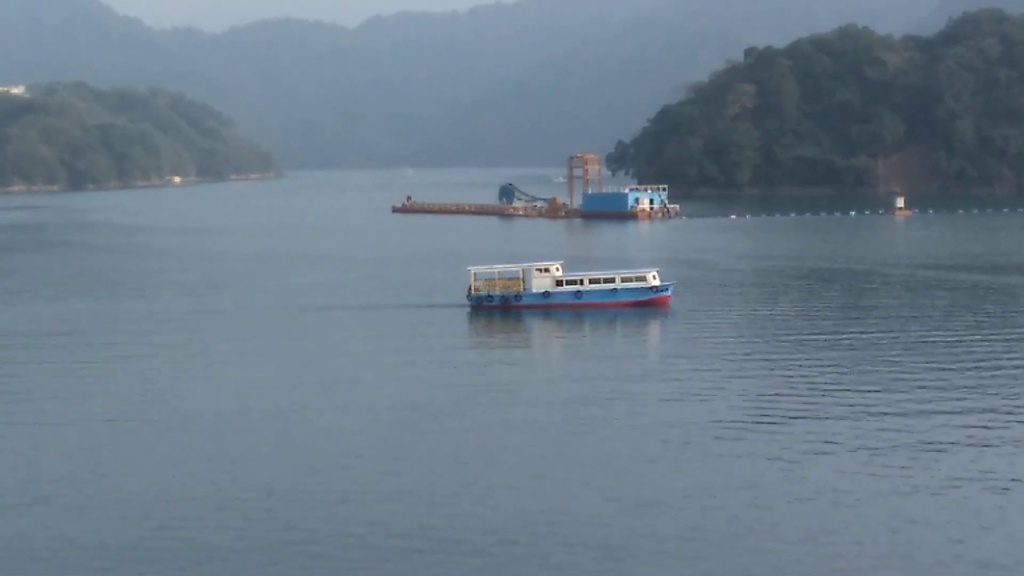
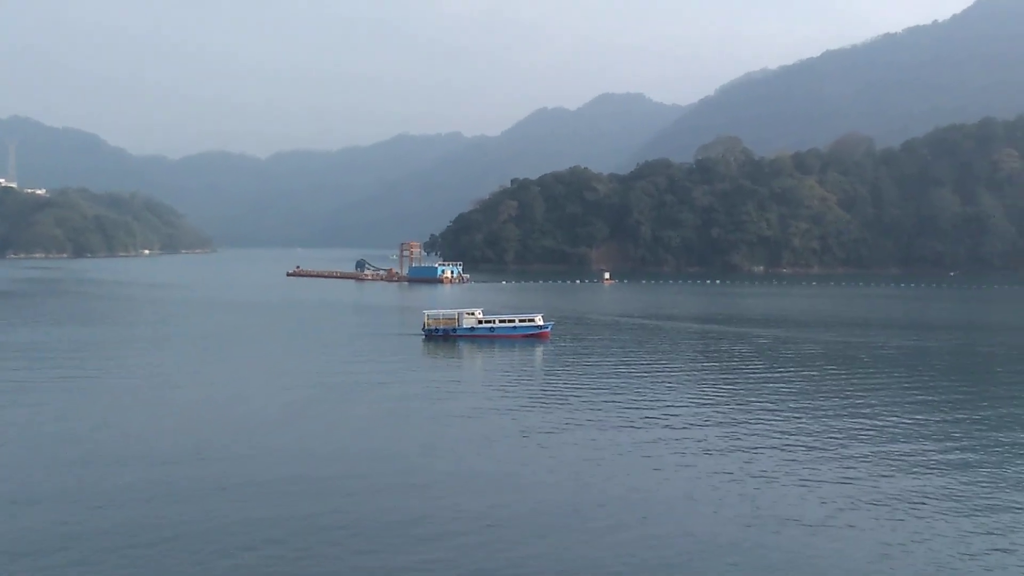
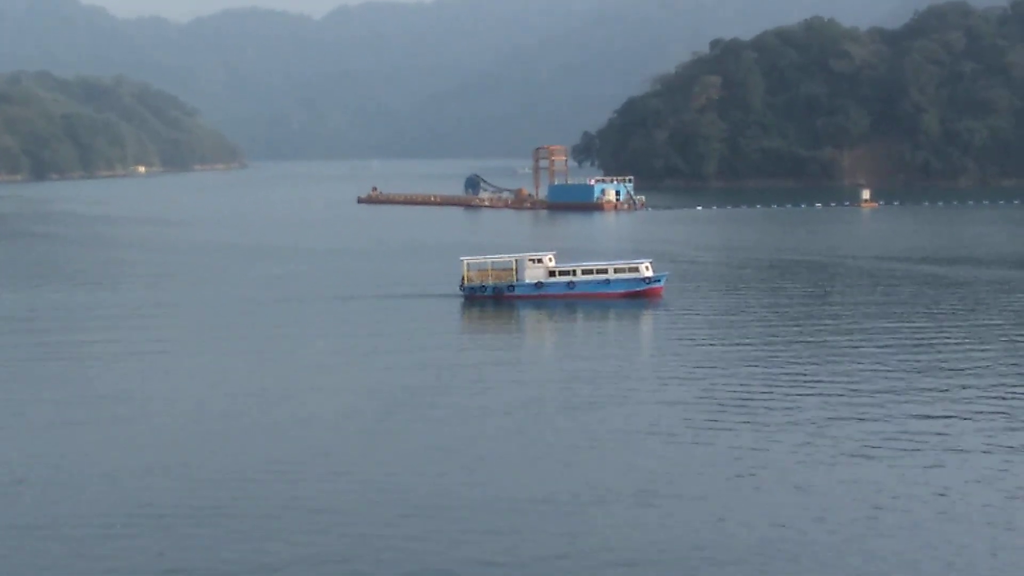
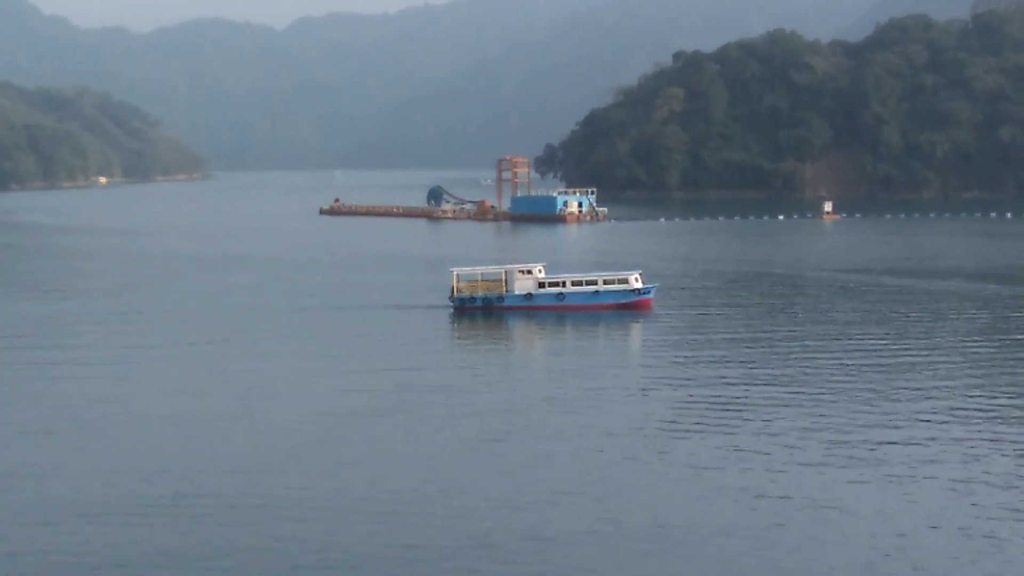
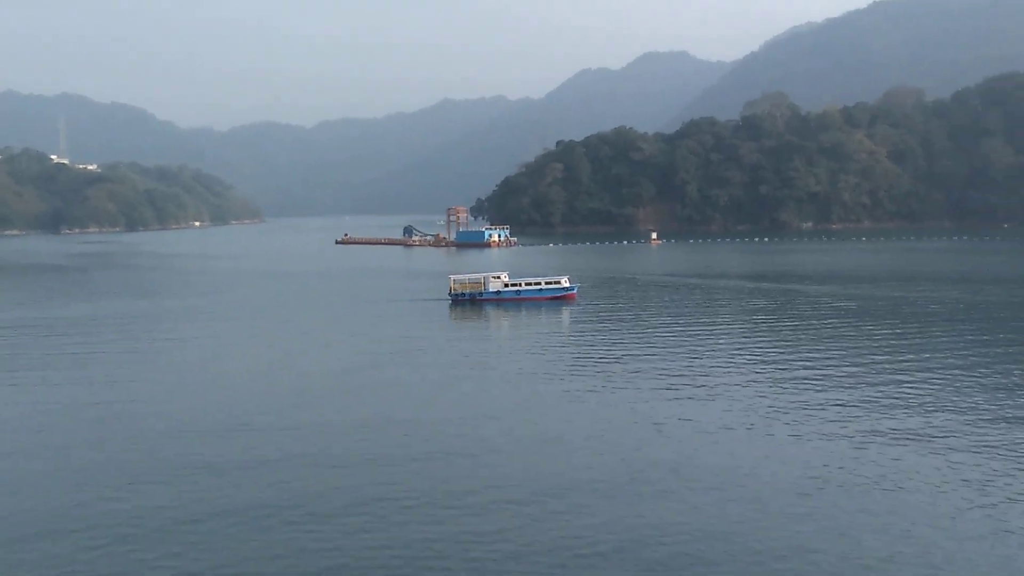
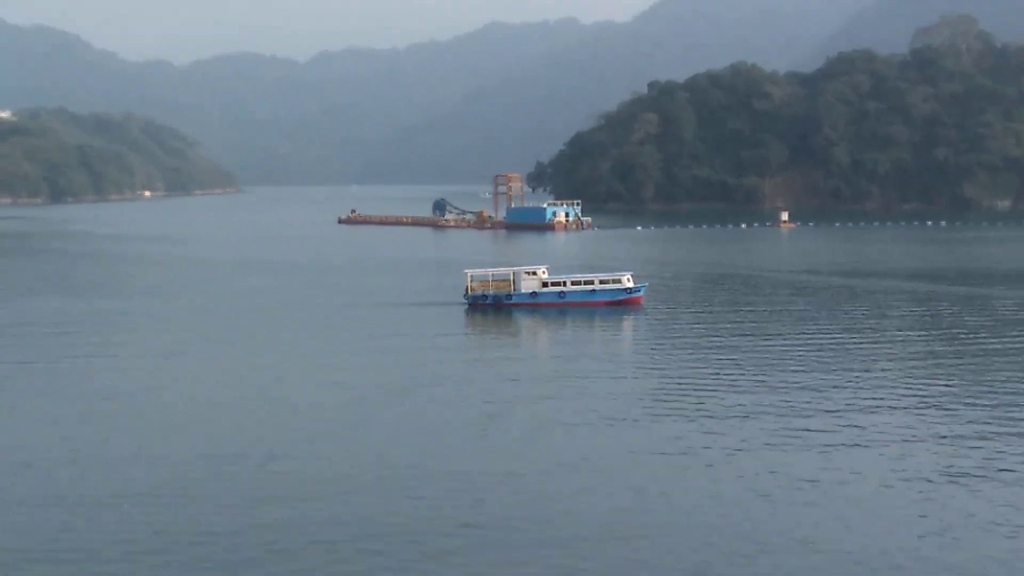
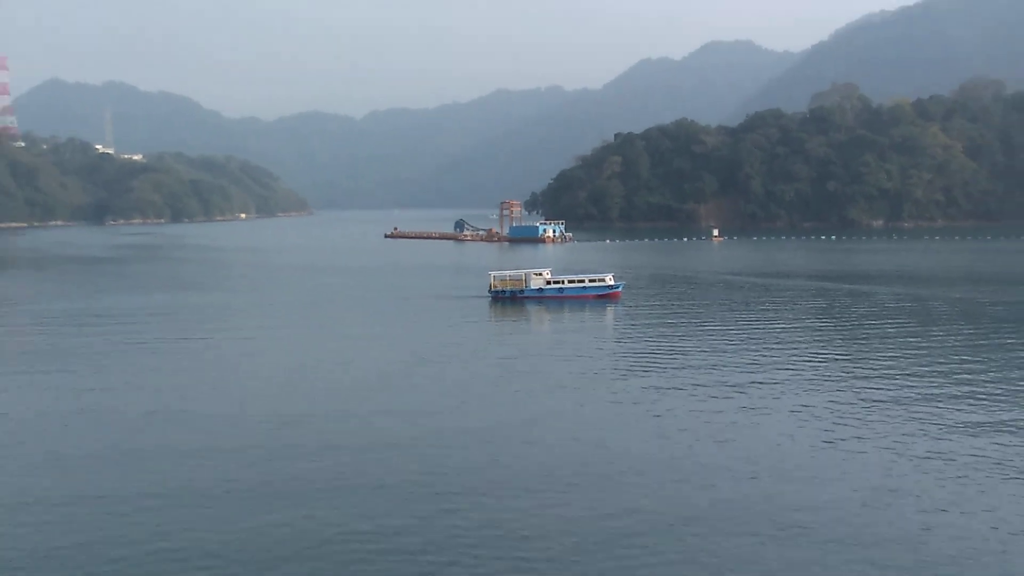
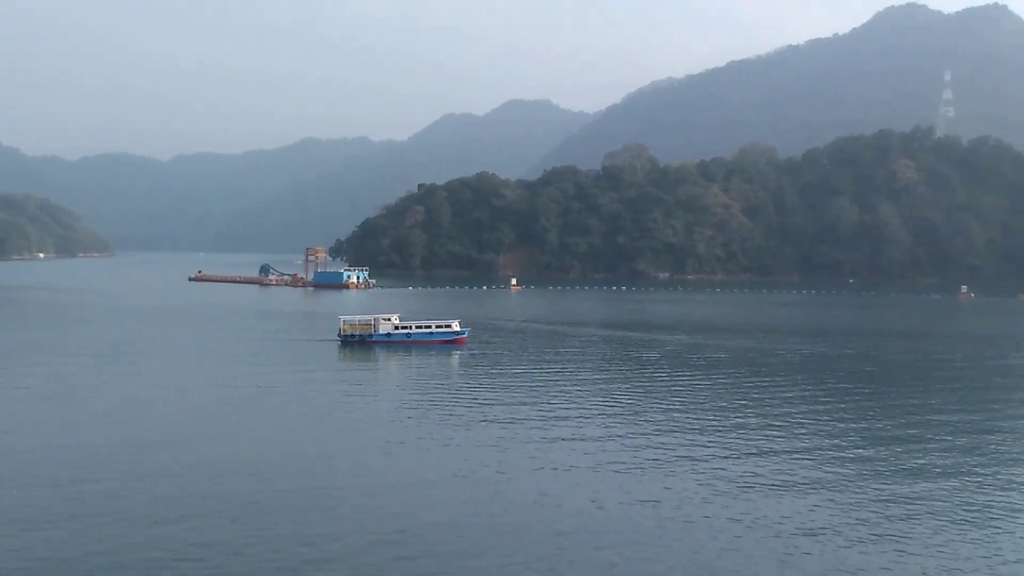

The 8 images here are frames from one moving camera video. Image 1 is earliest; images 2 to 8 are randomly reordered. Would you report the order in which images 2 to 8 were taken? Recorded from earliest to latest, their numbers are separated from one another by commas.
3, 4, 6, 7, 5, 2, 8
